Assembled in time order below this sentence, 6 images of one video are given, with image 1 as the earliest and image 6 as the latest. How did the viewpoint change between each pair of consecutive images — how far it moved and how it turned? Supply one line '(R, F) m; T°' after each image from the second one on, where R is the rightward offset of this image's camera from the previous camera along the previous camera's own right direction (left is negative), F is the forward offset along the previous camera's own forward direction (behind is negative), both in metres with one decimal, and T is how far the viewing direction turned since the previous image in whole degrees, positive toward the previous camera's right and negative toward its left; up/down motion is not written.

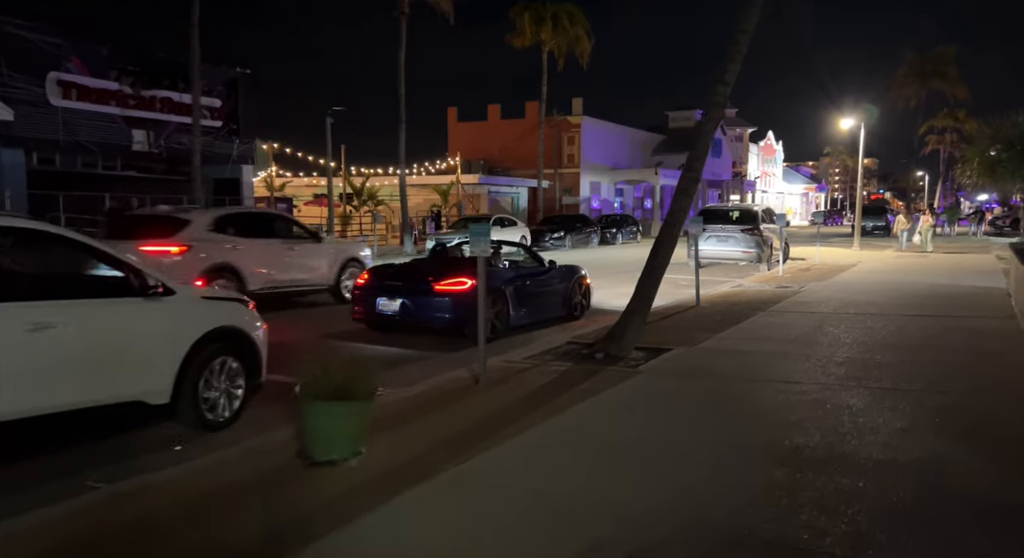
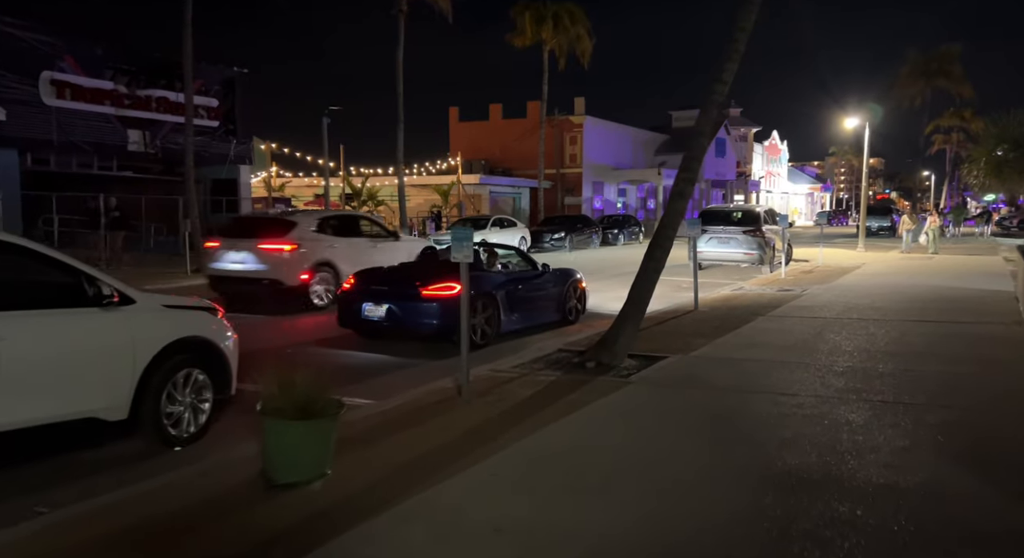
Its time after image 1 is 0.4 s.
(+0.2, +0.3) m; 0°
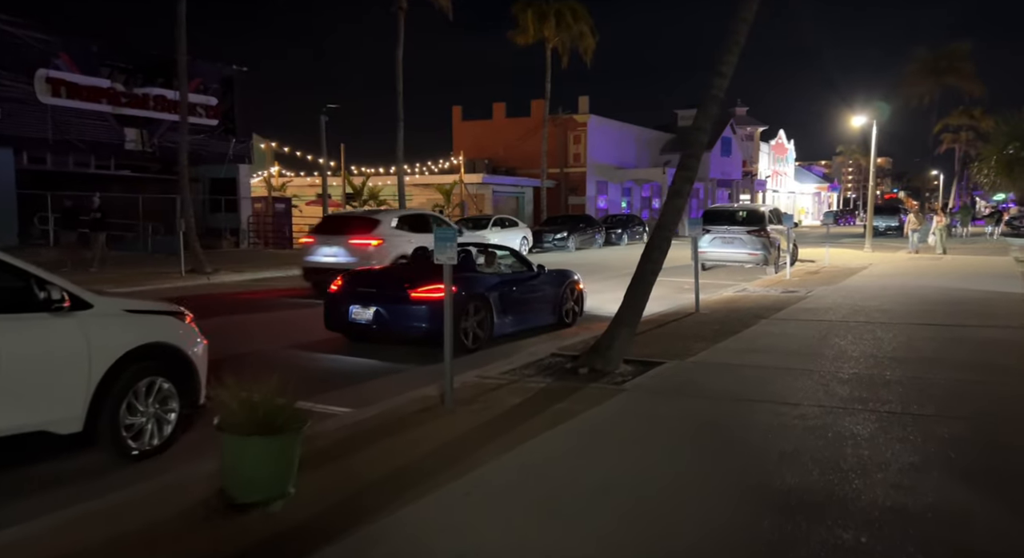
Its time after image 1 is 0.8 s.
(+0.2, +0.4) m; 0°
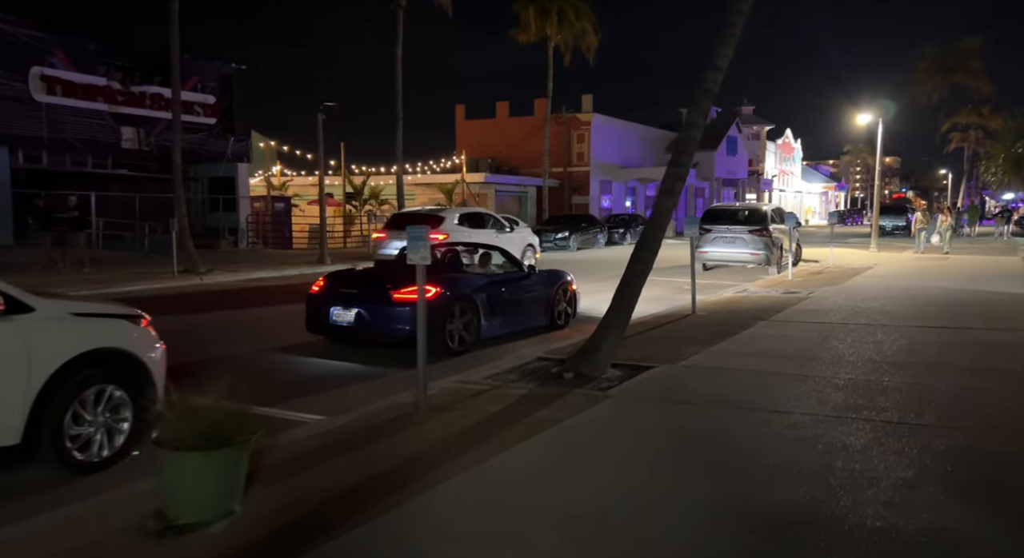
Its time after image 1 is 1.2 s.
(+0.3, +0.3) m; -1°
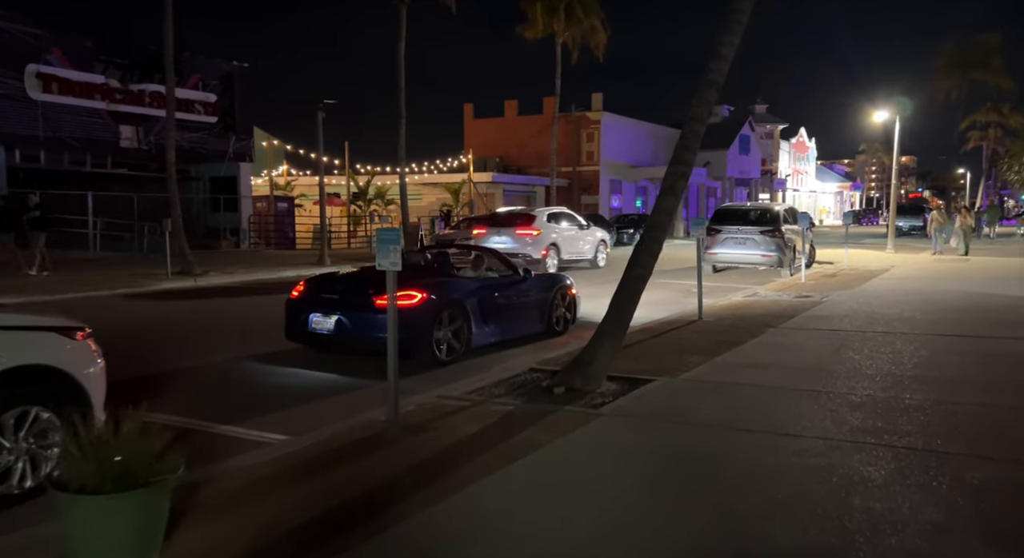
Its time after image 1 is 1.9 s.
(+0.2, +0.6) m; -1°
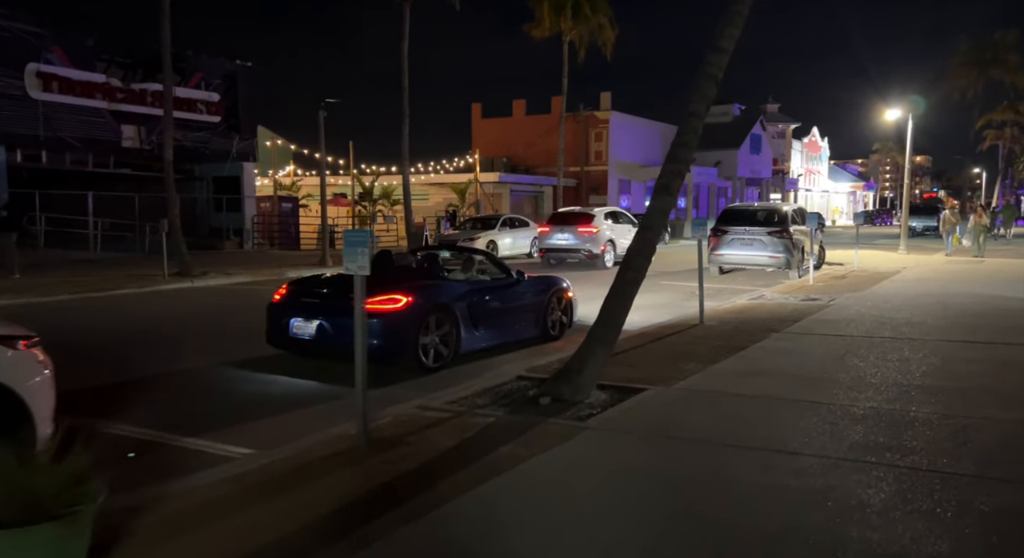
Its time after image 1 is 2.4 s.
(+0.2, +0.4) m; -1°
